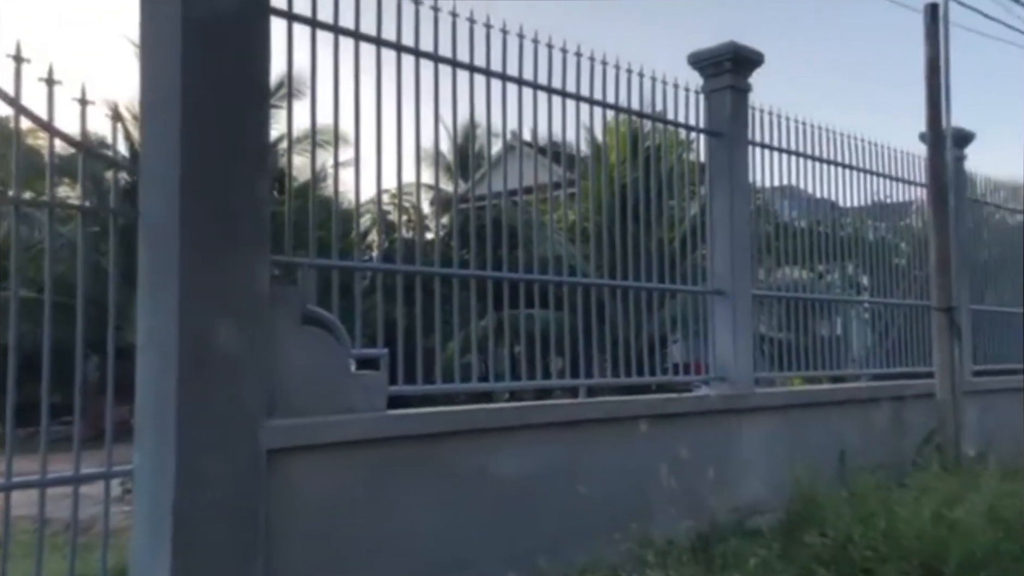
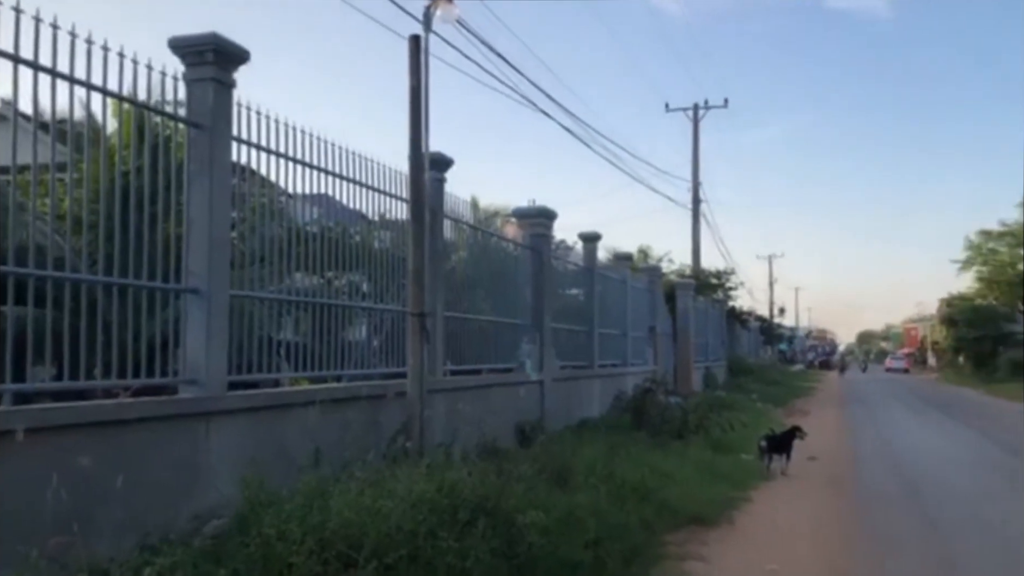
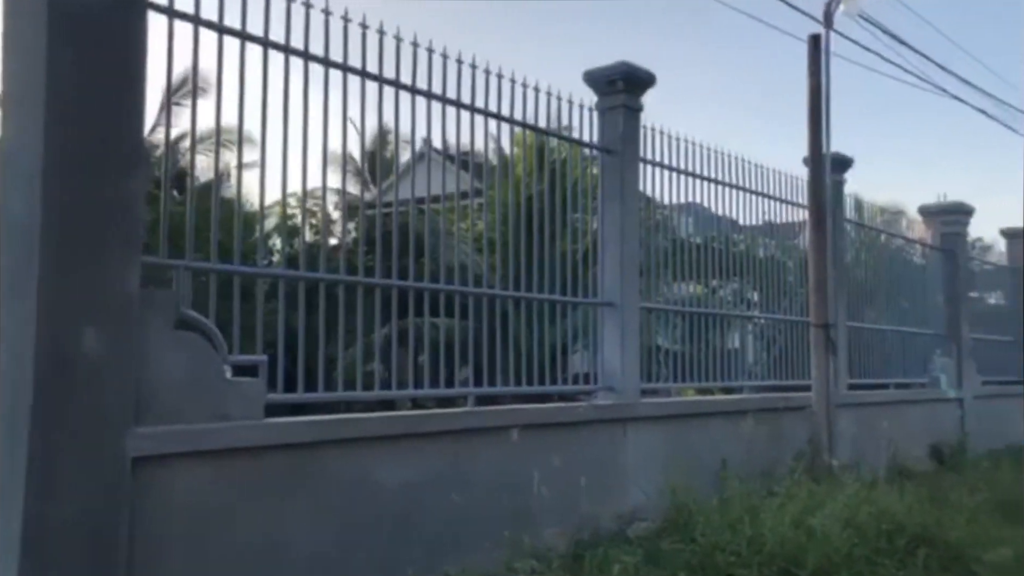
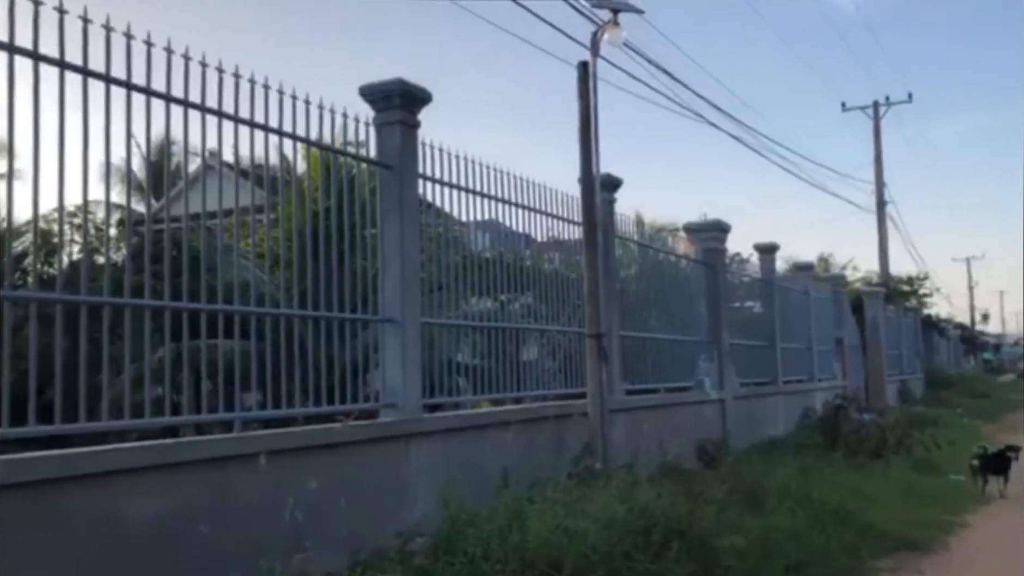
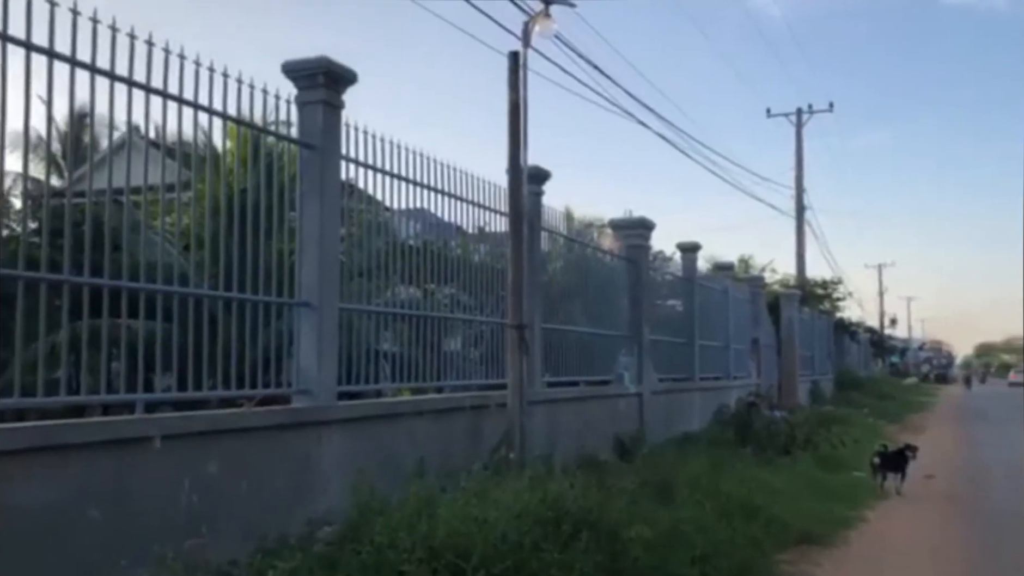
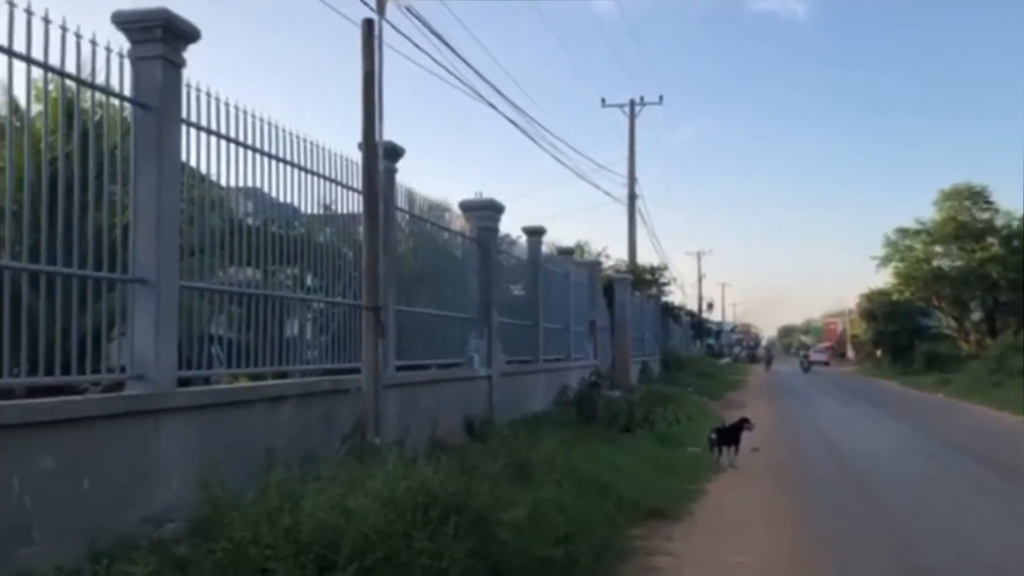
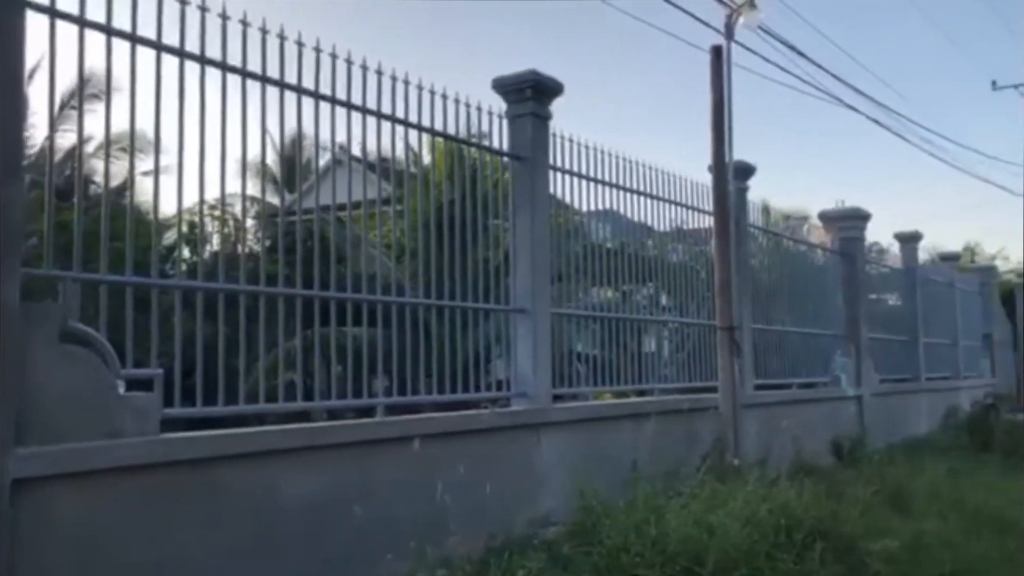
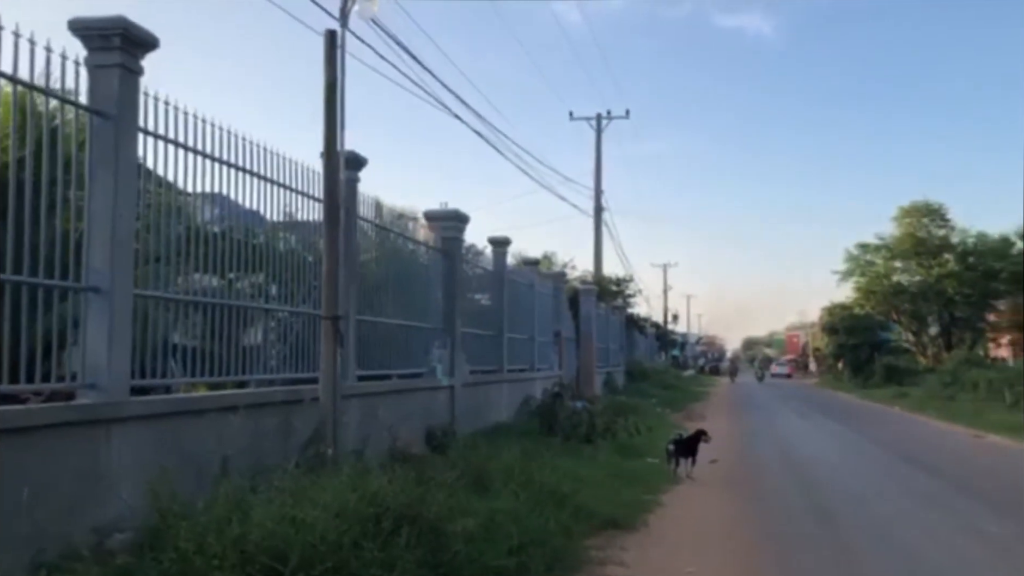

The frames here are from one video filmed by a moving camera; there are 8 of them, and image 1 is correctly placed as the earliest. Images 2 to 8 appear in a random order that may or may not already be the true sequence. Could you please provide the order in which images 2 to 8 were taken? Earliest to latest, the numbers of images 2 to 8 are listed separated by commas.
3, 7, 4, 5, 2, 8, 6
